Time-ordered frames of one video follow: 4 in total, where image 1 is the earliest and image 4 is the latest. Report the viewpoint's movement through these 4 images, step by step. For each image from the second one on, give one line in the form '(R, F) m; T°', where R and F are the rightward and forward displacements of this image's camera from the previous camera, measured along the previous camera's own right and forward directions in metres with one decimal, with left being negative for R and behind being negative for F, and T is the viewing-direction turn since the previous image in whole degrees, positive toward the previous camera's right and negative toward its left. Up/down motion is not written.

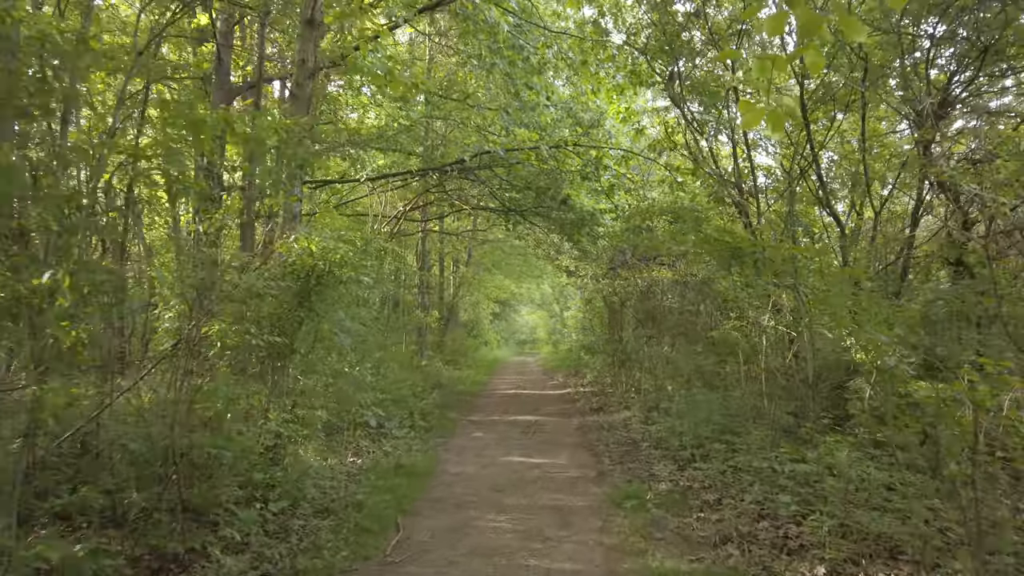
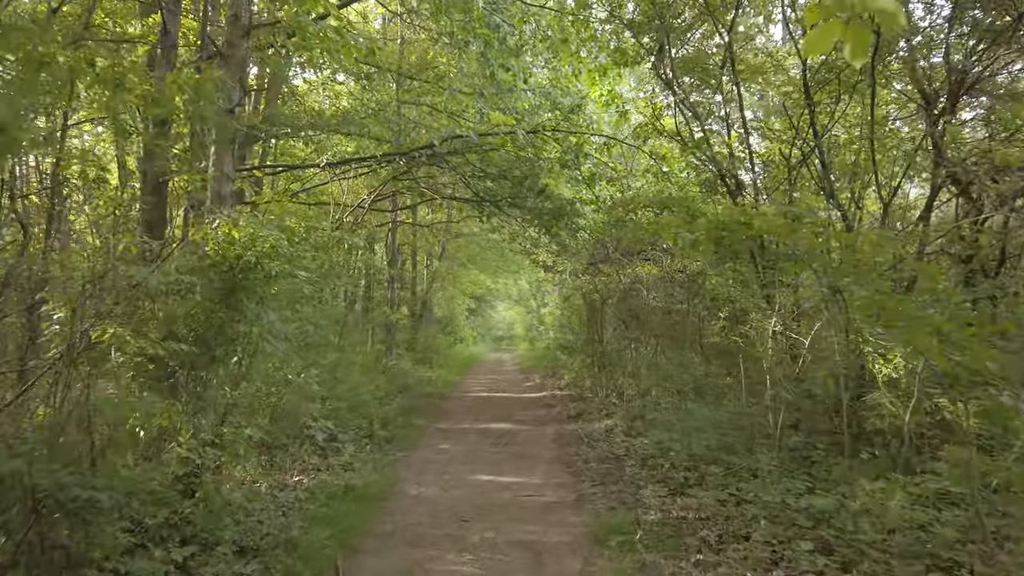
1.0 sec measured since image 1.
(+0.1, +1.0) m; +2°
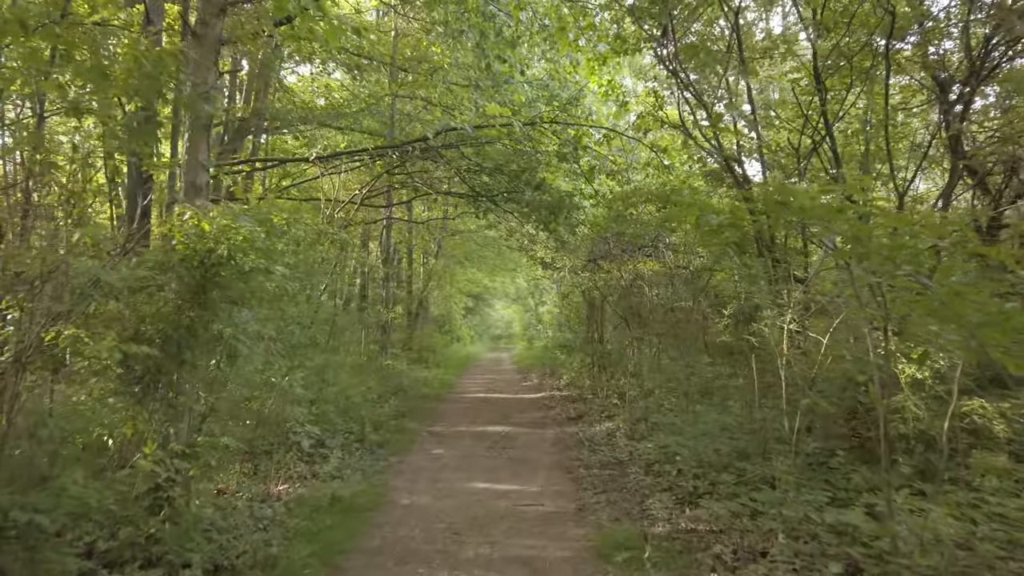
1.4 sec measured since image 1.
(0.0, +0.4) m; 0°
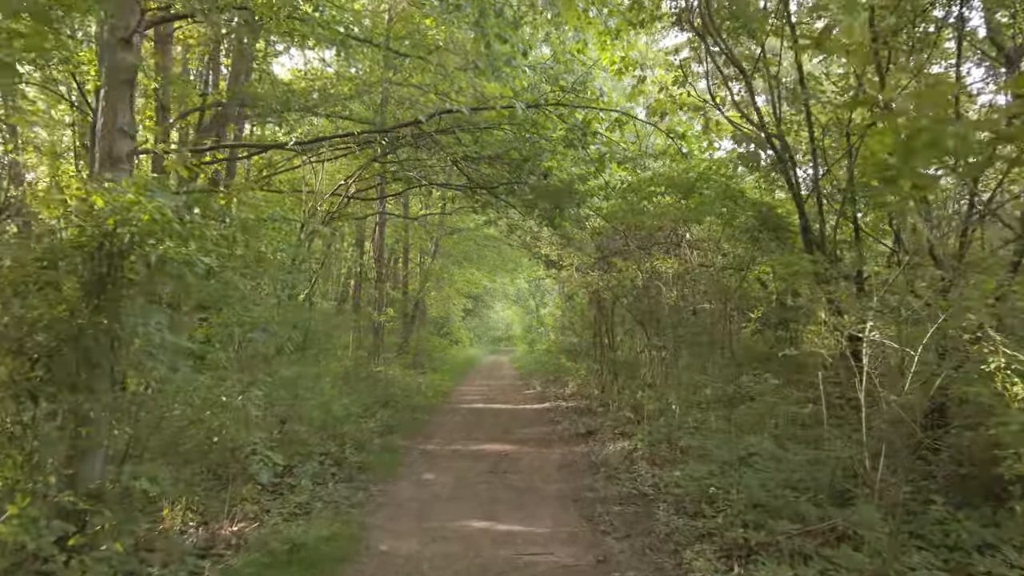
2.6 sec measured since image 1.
(0.0, +1.2) m; 0°
